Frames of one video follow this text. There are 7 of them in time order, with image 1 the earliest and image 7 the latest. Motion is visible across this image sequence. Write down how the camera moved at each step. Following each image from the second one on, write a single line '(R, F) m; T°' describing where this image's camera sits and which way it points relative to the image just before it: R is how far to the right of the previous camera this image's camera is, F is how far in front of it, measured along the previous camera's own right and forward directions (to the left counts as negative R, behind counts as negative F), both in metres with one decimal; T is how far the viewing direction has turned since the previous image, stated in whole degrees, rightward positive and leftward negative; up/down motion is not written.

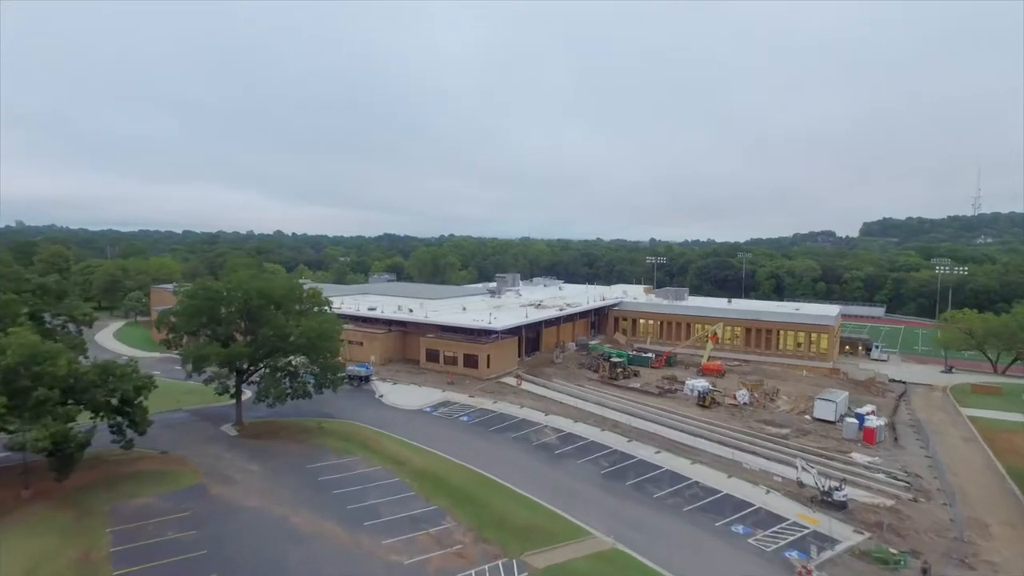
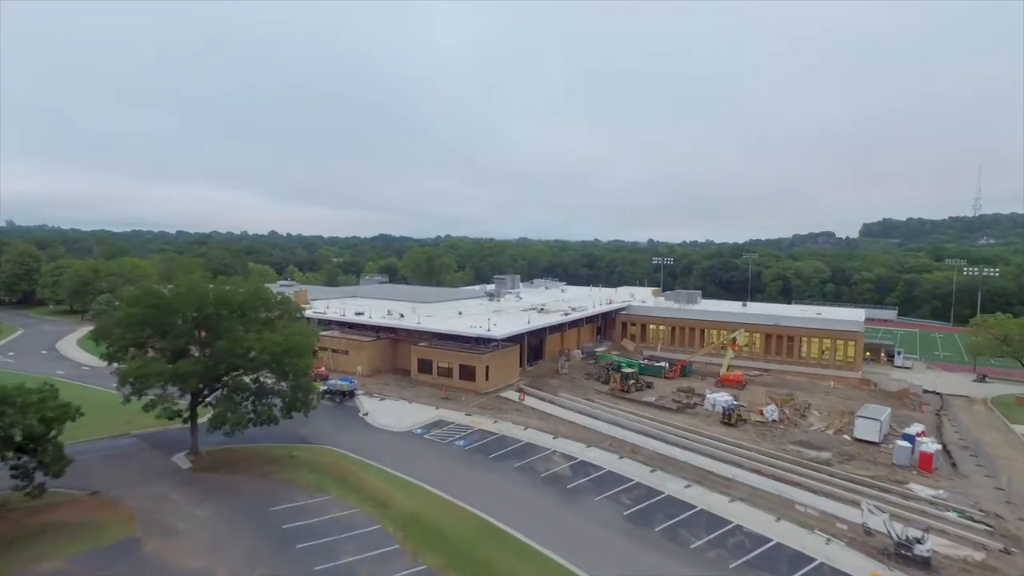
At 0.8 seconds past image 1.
(-0.3, +4.1) m; 0°
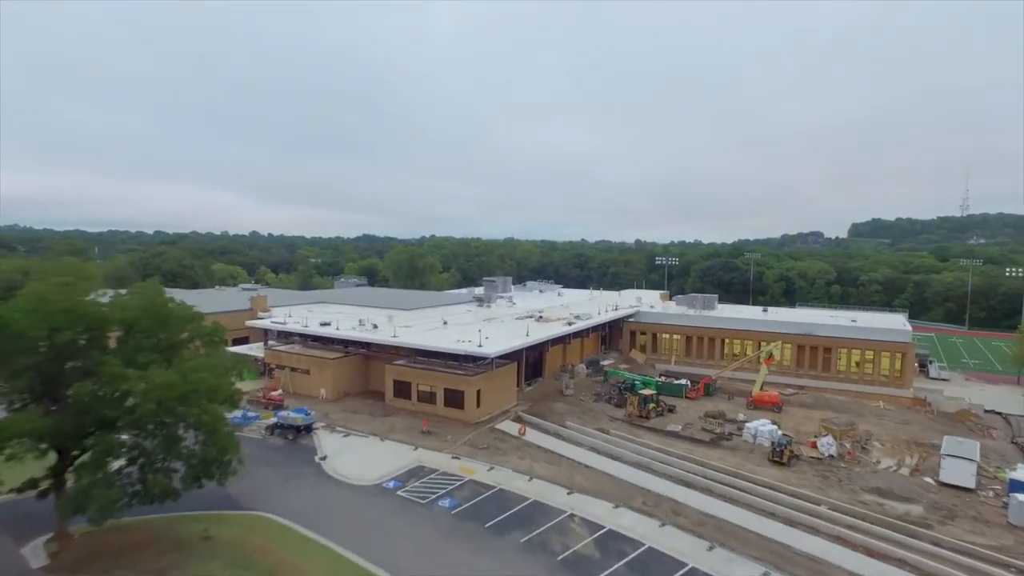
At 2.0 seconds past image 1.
(-0.5, +6.8) m; +1°
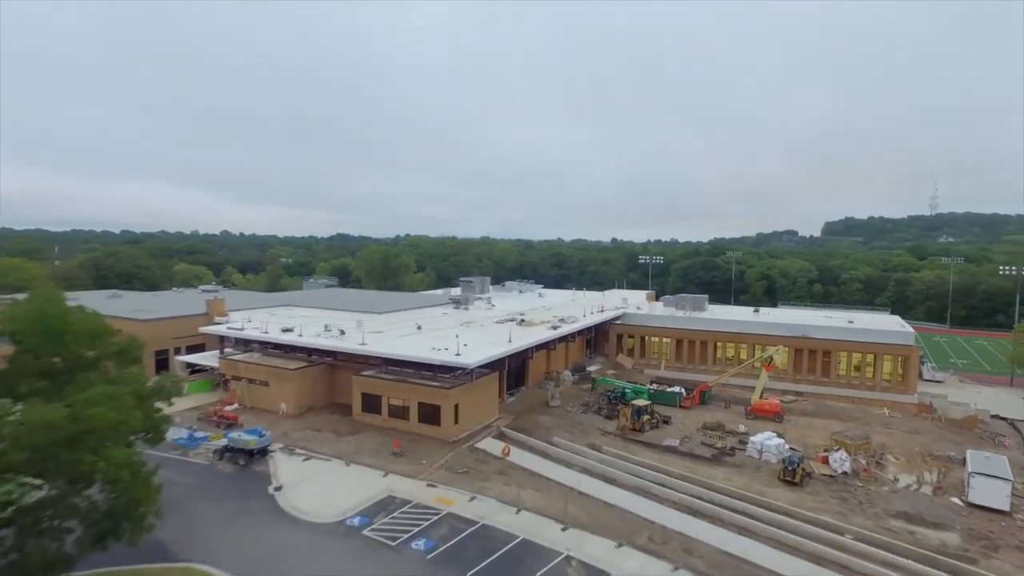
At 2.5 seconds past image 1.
(-0.2, +3.0) m; +2°
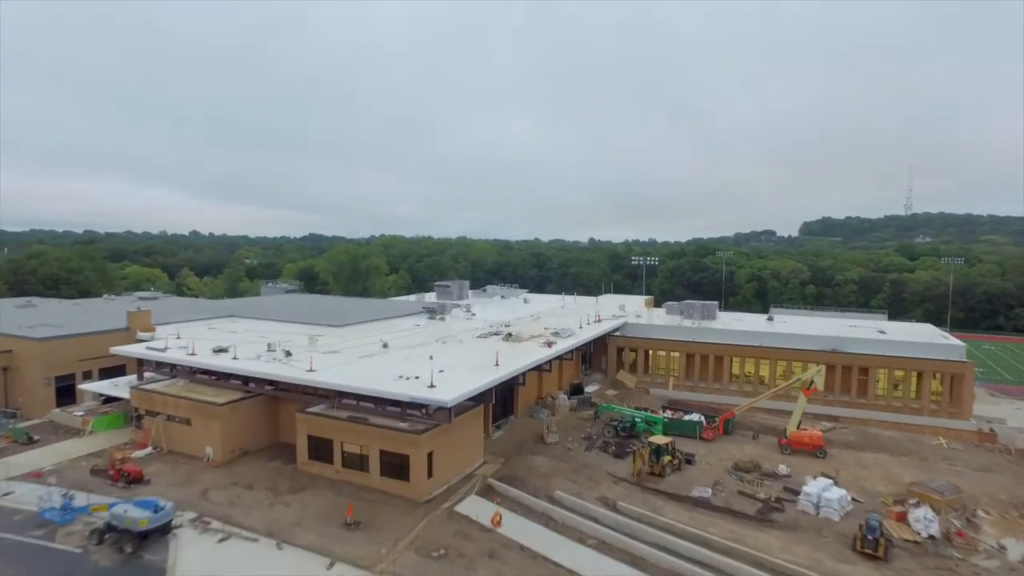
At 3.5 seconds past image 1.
(-0.4, +6.2) m; +2°
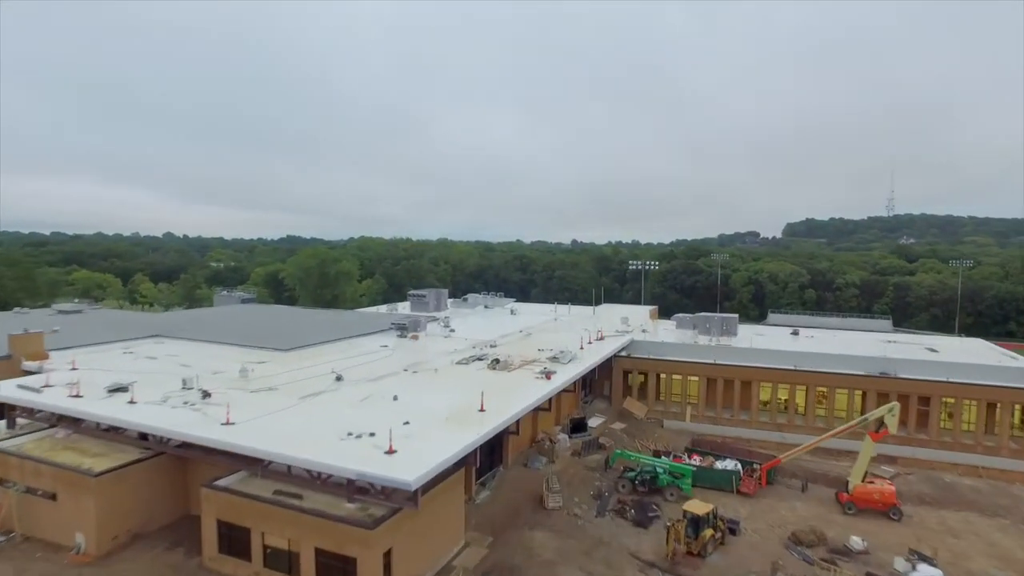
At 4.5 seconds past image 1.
(-0.2, +6.3) m; +2°
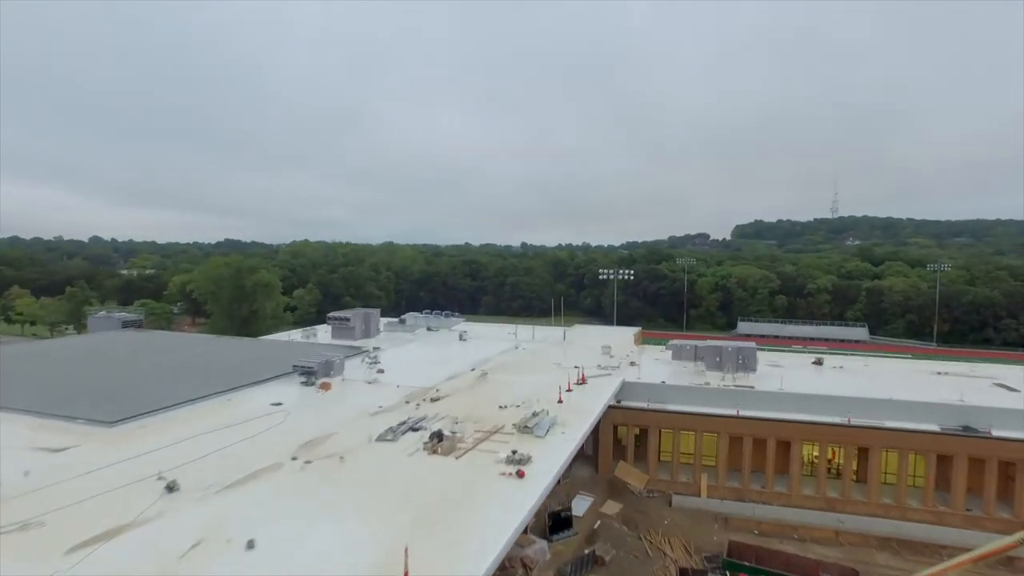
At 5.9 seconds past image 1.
(0.0, +9.1) m; +4°
